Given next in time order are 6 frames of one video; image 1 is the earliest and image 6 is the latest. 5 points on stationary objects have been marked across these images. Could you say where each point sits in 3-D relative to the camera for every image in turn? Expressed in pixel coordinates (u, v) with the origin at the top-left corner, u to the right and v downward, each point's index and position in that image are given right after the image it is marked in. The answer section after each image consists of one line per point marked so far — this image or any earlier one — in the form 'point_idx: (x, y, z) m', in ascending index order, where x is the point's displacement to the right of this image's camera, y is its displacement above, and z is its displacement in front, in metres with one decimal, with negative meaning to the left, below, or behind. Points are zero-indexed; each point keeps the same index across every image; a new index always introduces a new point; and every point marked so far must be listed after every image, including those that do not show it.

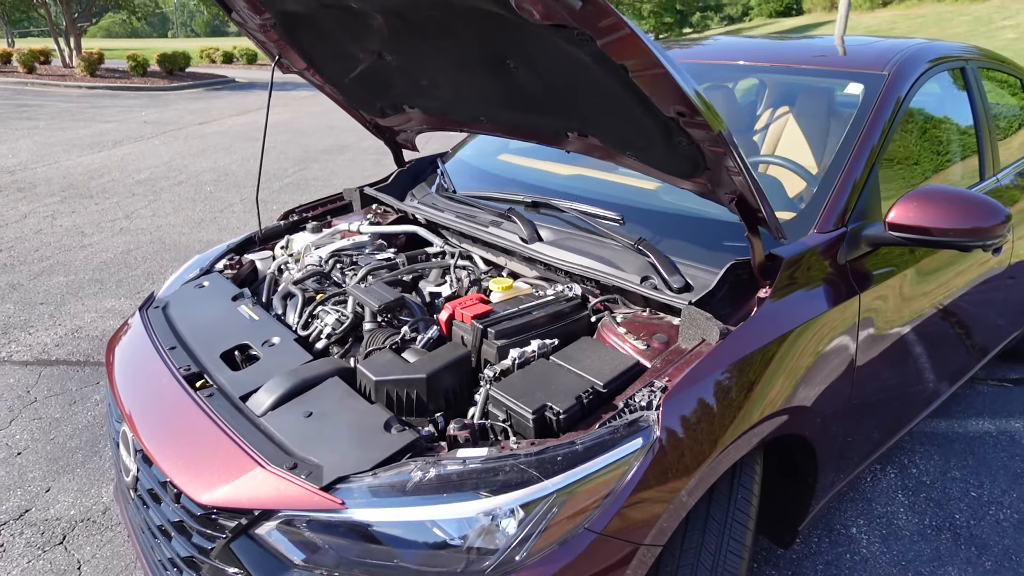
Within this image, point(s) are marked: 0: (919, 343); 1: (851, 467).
0: (+1.3, -0.2, +2.1) m
1: (+1.0, -0.5, +2.0) m
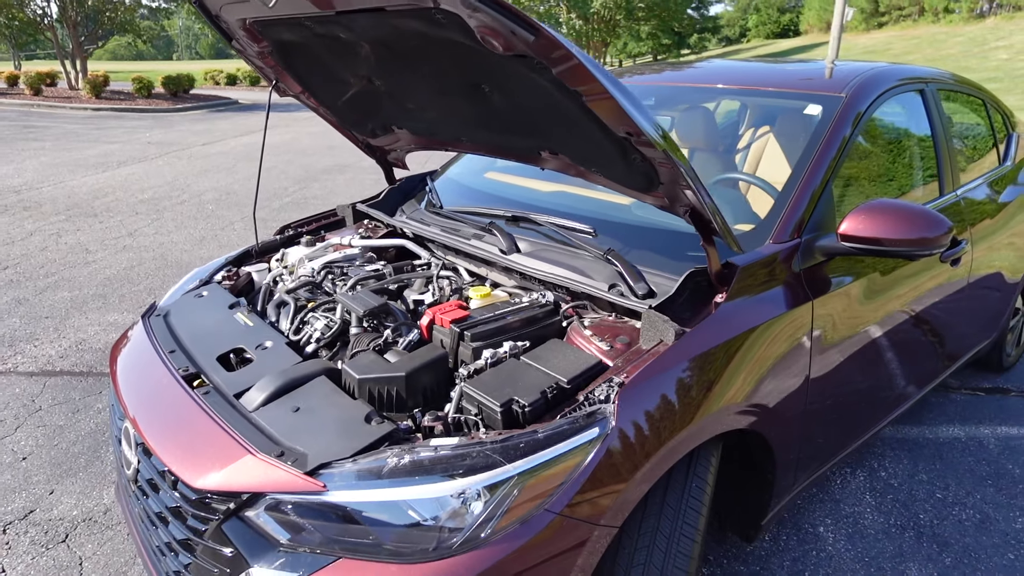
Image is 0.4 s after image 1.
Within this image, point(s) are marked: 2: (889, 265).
0: (+1.2, -0.2, +2.2) m
1: (+1.0, -0.5, +2.1) m
2: (+1.2, +0.1, +2.1) m
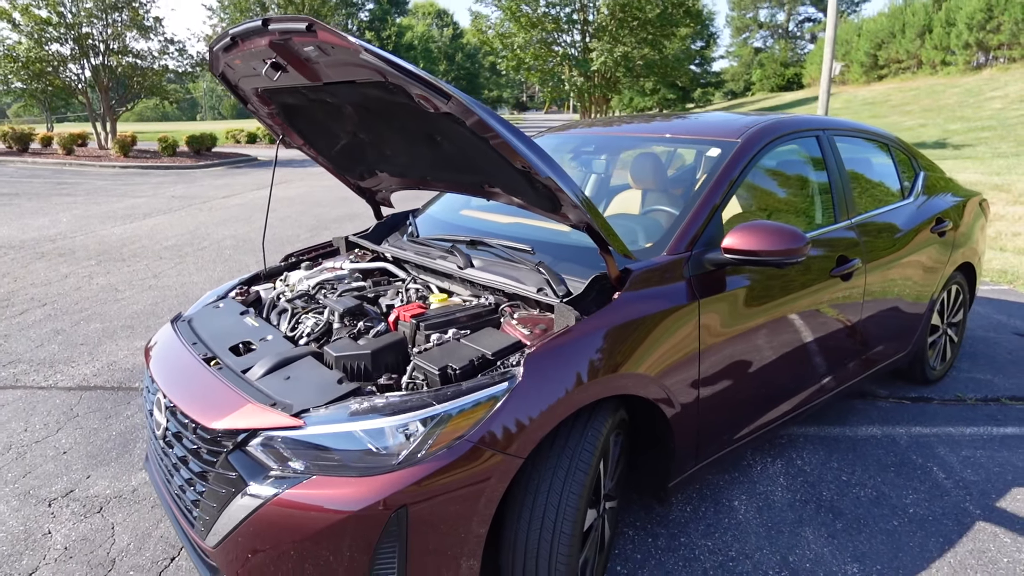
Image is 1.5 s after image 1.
0: (+1.1, -0.2, +2.6) m
1: (+0.8, -0.6, +2.5) m
2: (+1.1, 0.0, +2.6) m
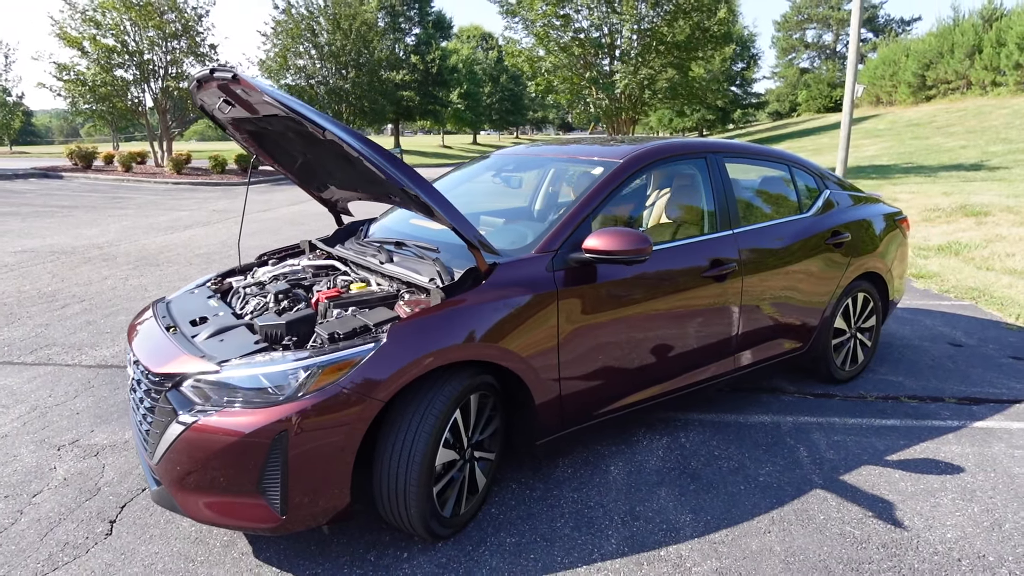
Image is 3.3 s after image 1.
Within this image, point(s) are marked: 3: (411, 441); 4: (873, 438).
0: (+0.7, -0.2, +3.1) m
1: (+0.4, -0.6, +3.0) m
2: (+0.7, +0.1, +3.0) m
3: (-0.4, -0.5, +2.3) m
4: (+1.8, -0.7, +3.3) m
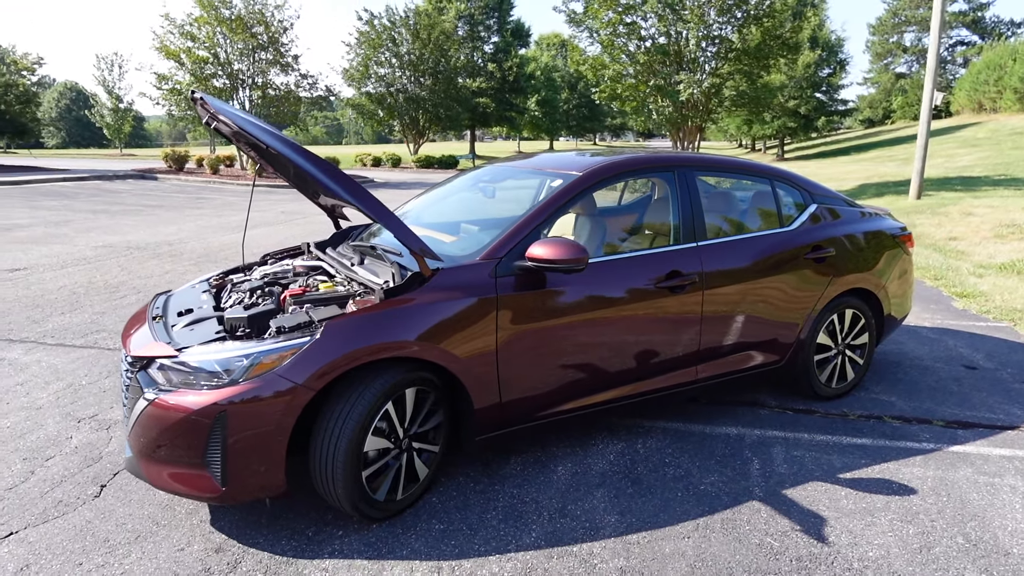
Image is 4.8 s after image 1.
0: (+0.5, -0.3, +3.2) m
1: (+0.2, -0.6, +3.1) m
2: (+0.5, 0.0, +3.1) m
3: (-0.7, -0.5, +2.5) m
4: (+1.6, -0.8, +3.3) m
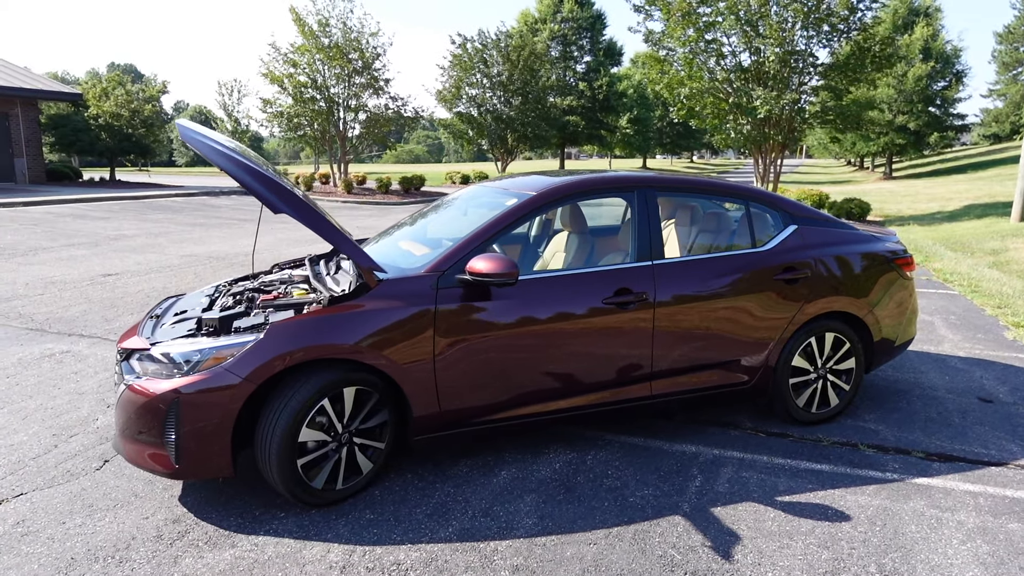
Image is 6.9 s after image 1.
0: (+0.2, -0.3, +3.3) m
1: (-0.1, -0.7, +3.3) m
2: (+0.2, -0.1, +3.3) m
3: (-1.0, -0.6, +2.8) m
4: (+1.3, -0.9, +3.2) m
